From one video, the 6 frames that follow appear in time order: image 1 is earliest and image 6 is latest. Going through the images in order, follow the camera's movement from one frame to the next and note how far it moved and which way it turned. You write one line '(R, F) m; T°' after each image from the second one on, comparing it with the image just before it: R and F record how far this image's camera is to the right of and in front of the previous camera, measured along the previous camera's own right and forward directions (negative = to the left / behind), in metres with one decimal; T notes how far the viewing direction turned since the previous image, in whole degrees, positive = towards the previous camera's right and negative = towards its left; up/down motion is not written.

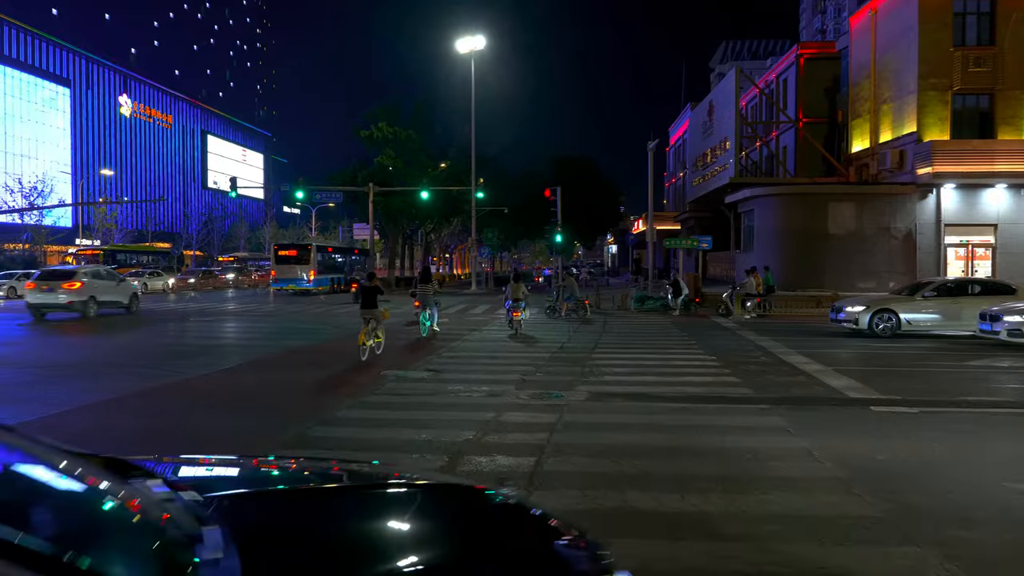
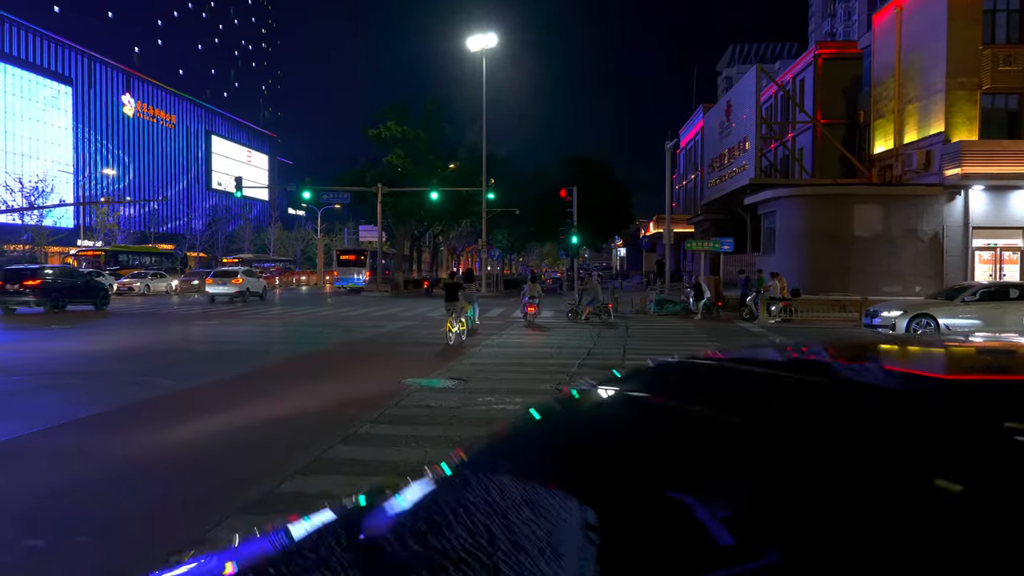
(-0.5, +0.7) m; 0°
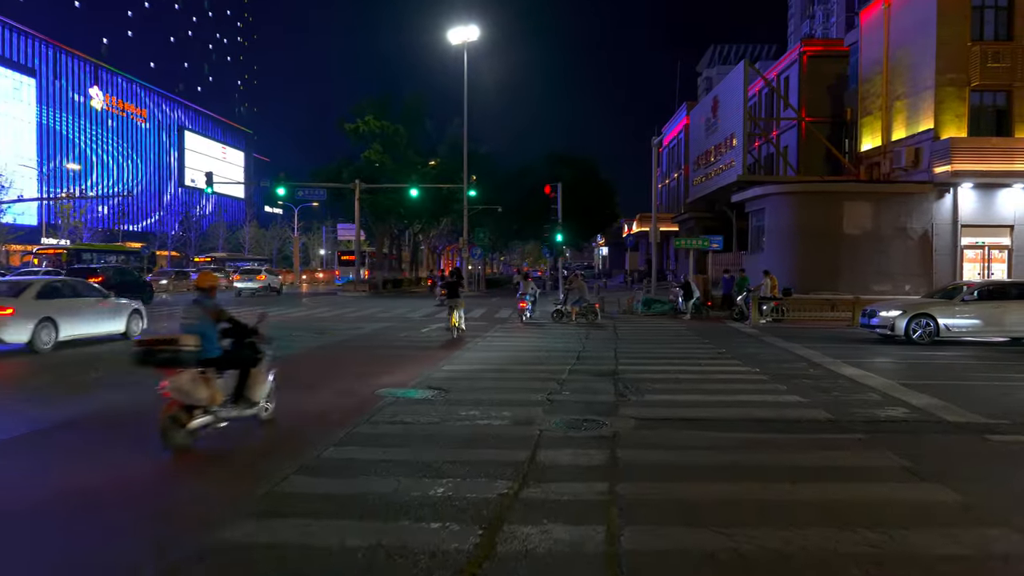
(-0.1, +0.9) m; +2°
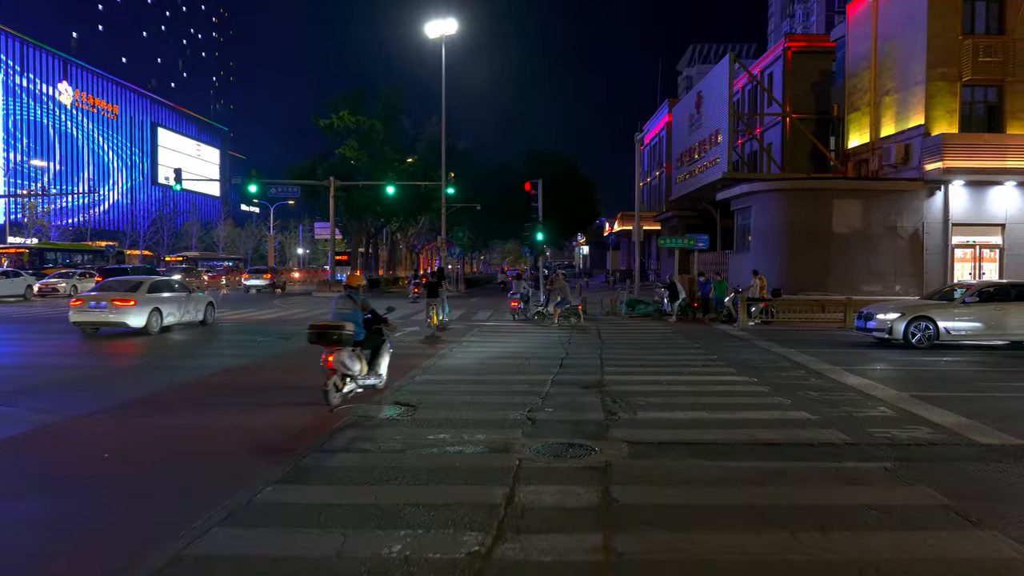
(+0.1, +1.1) m; +2°
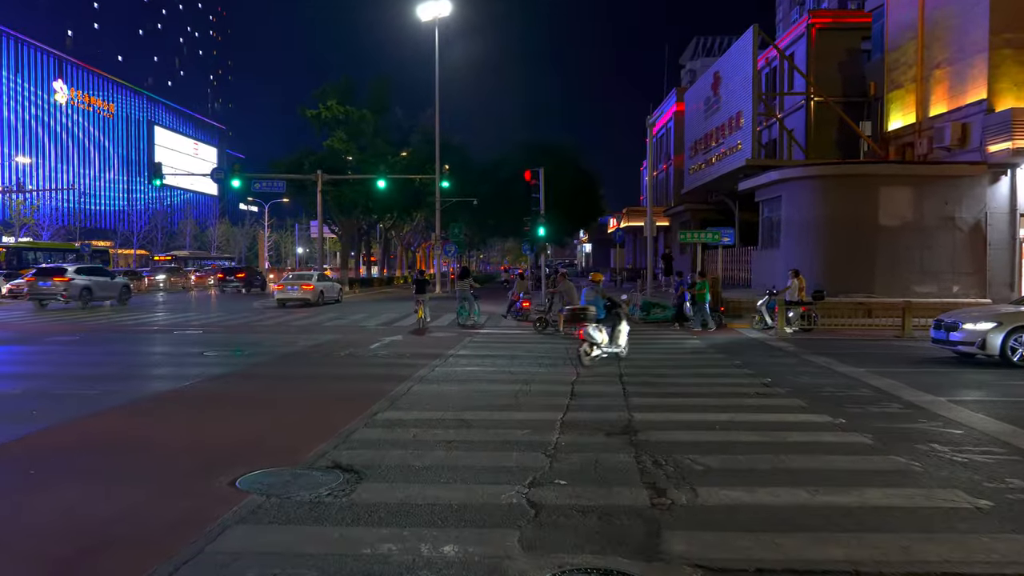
(+0.1, +3.1) m; 0°
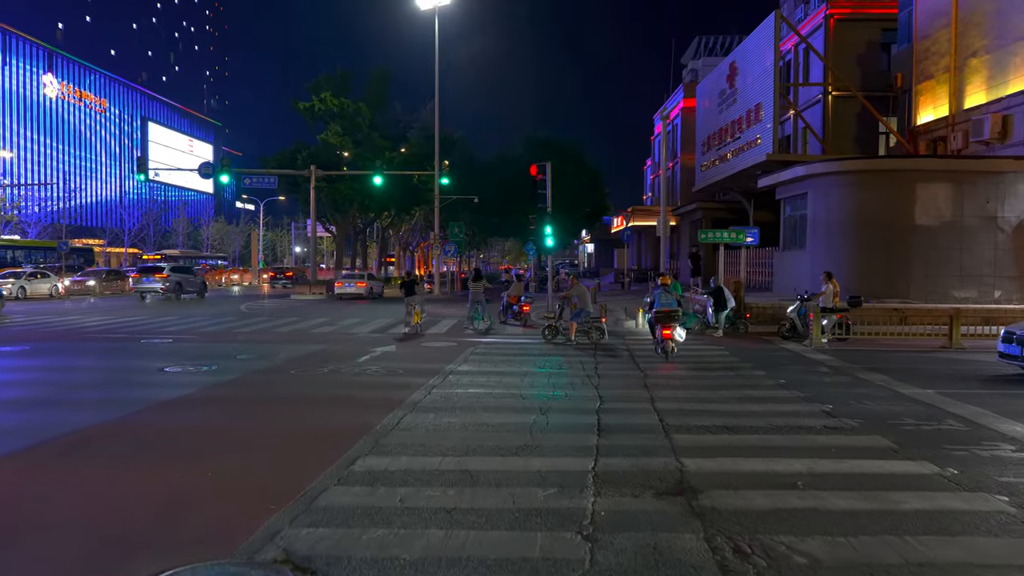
(-0.2, +1.8) m; 0°
